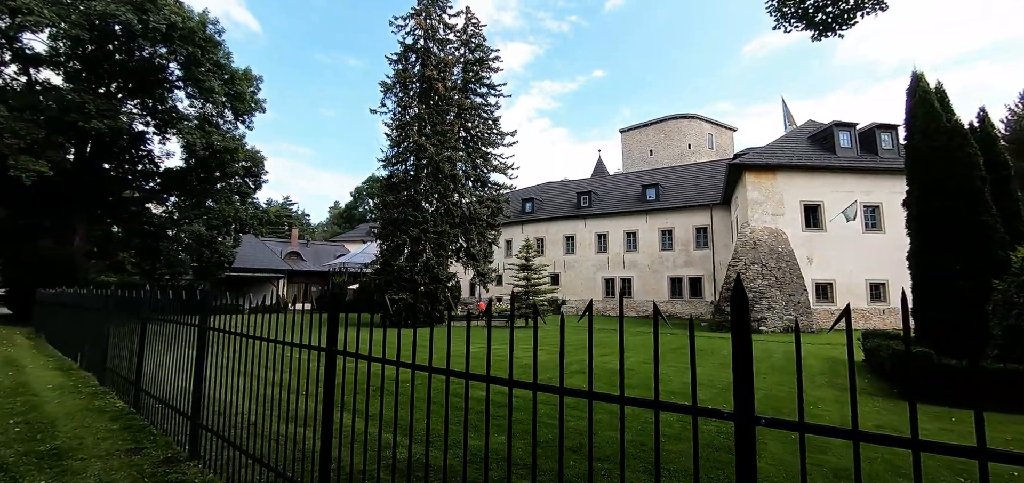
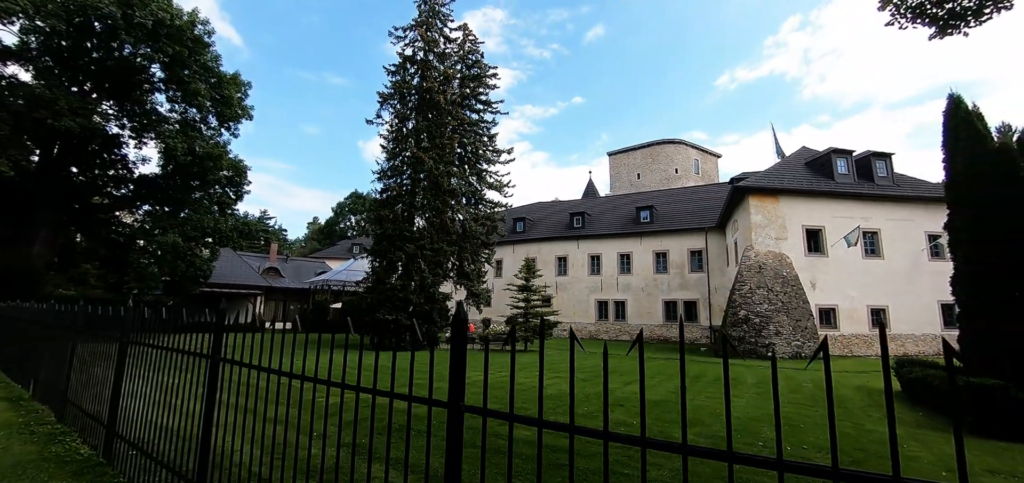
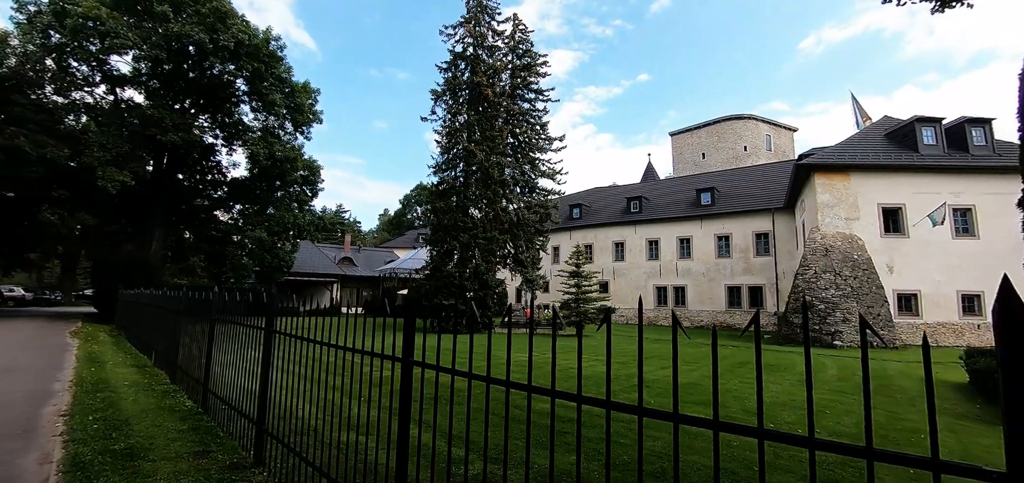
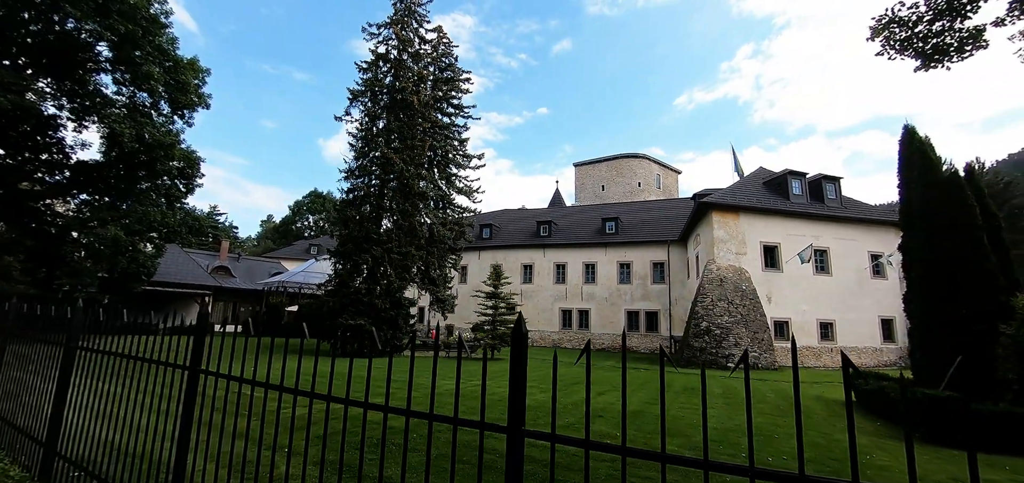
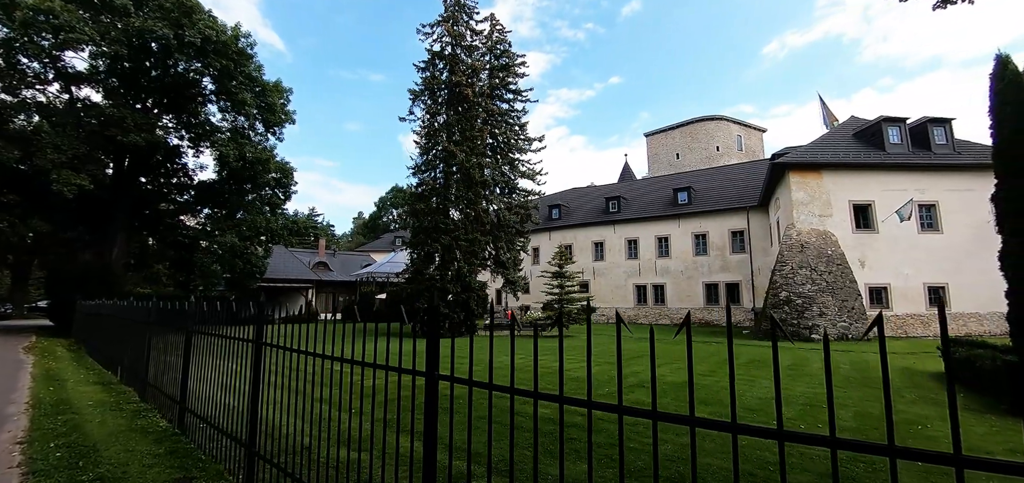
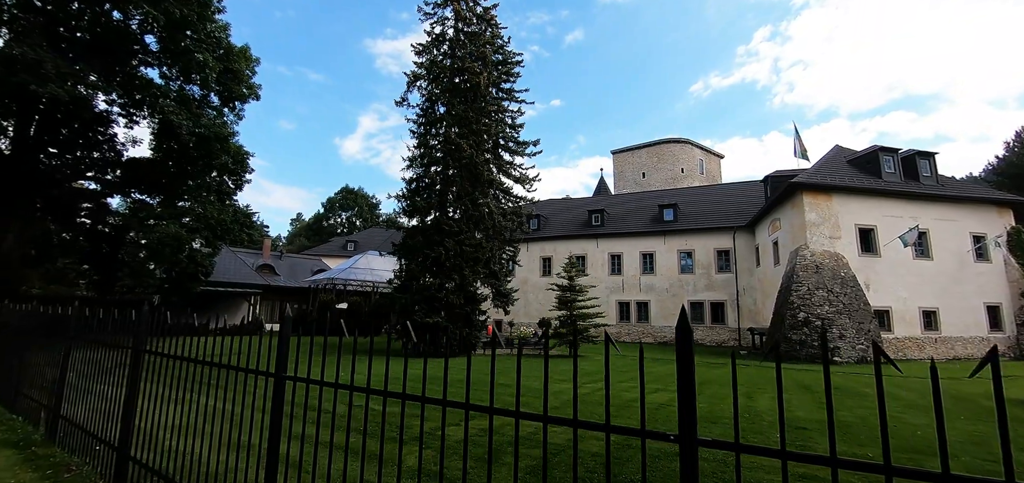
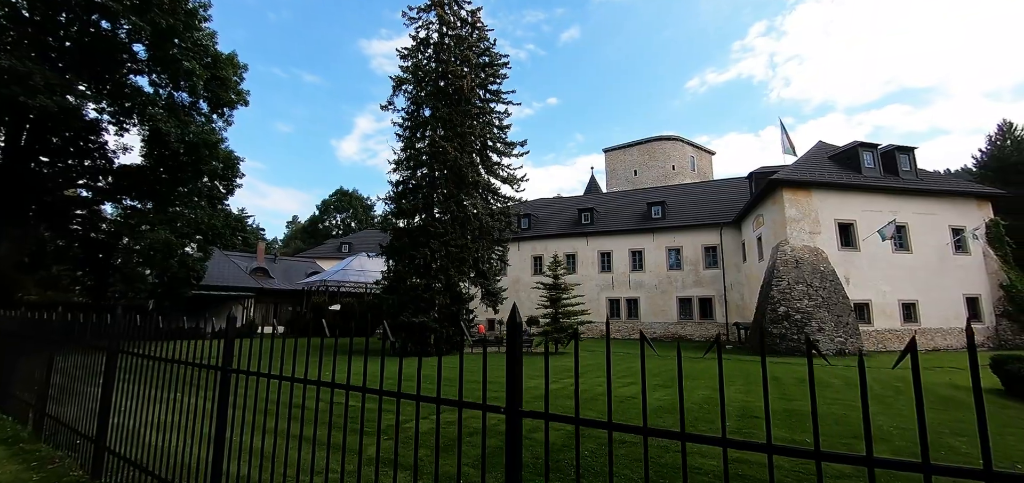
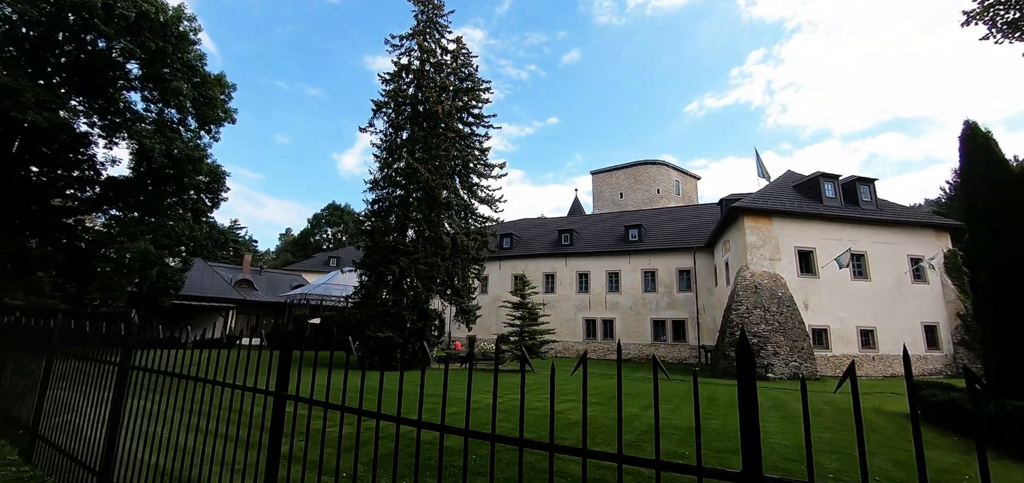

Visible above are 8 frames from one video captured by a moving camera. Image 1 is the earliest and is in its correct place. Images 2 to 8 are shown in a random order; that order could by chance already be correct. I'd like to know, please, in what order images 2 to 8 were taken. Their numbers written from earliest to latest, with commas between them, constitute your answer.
3, 5, 2, 4, 8, 7, 6
